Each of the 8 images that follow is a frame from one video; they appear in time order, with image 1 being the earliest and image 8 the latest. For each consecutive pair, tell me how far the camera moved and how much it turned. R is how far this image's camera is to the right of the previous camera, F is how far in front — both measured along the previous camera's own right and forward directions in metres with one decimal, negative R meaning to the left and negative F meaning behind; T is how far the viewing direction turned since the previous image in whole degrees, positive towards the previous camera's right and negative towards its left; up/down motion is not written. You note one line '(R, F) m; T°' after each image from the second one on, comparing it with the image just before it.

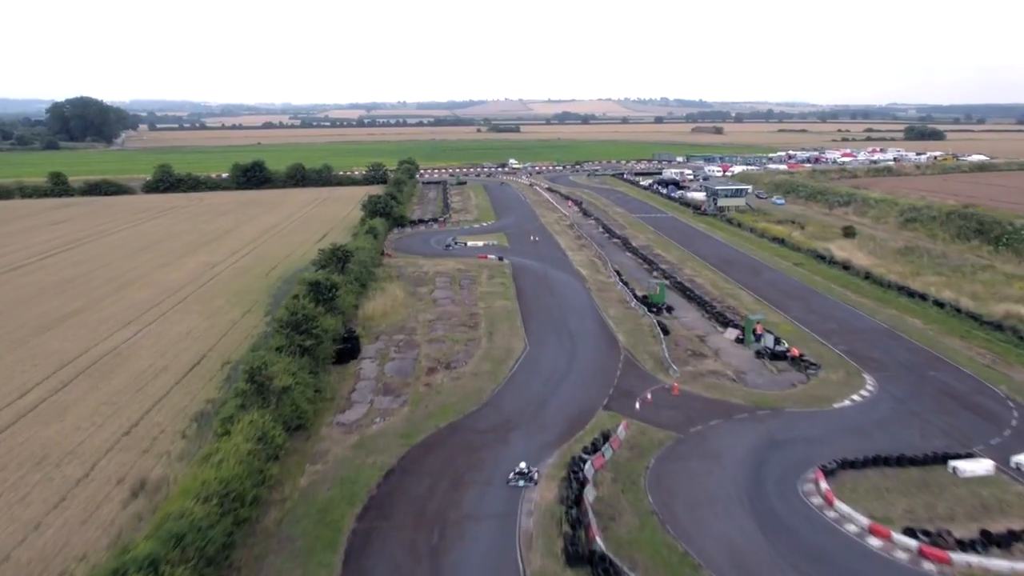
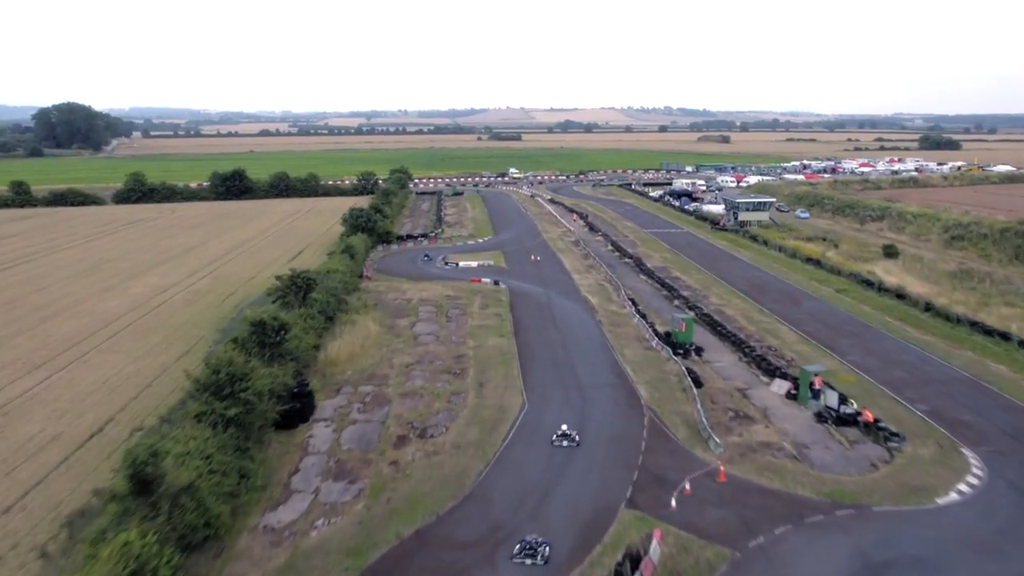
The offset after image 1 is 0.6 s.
(+0.2, +5.5) m; 0°
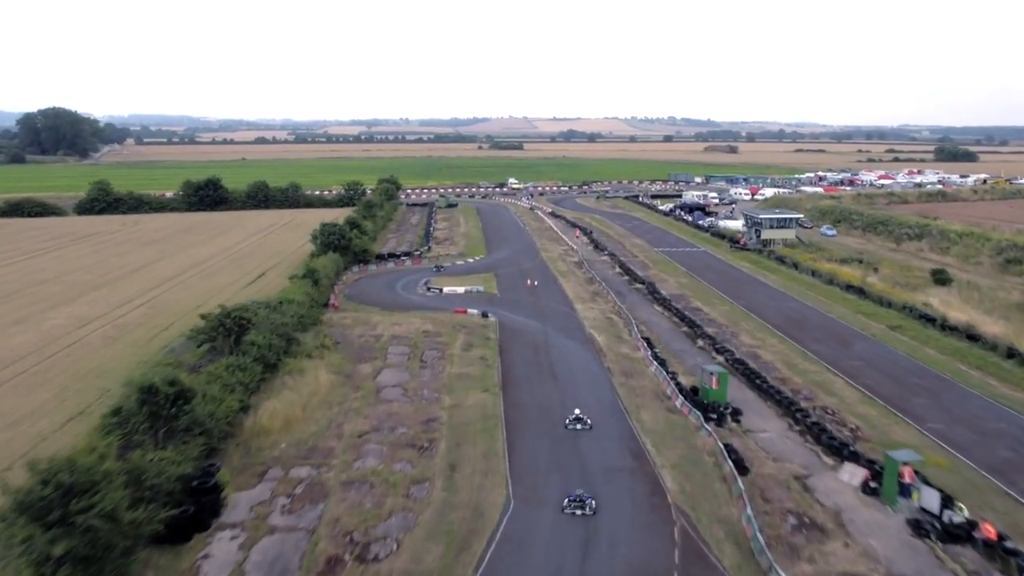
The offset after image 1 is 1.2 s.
(+0.4, +5.6) m; 0°
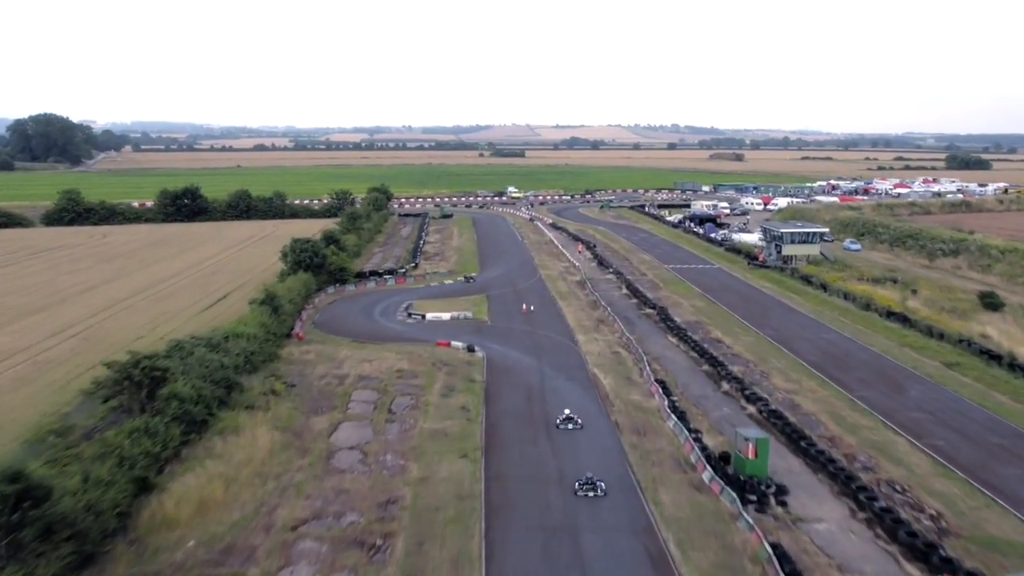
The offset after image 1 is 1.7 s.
(+0.4, +4.3) m; 0°
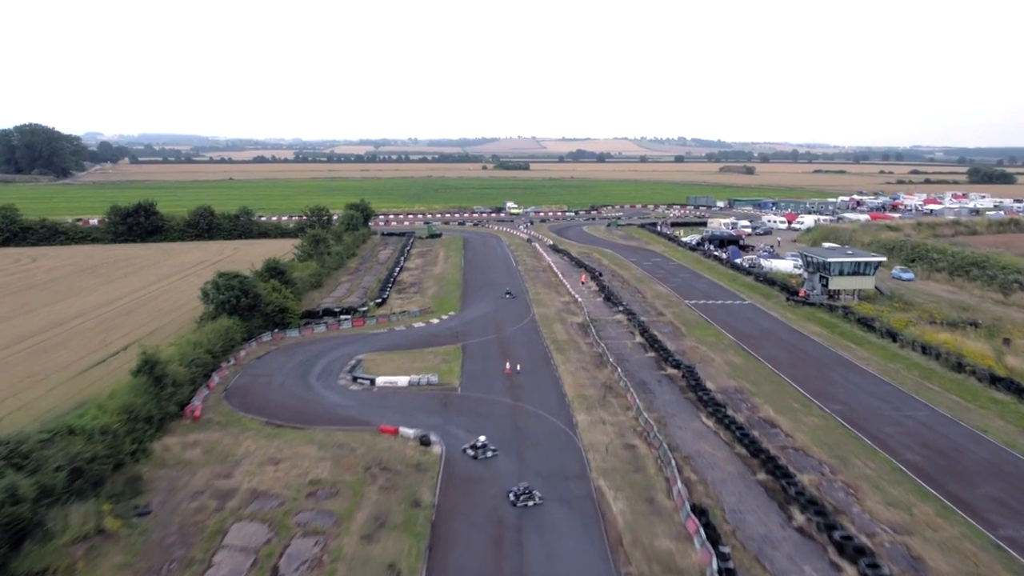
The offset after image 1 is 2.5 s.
(+0.7, +7.6) m; 0°
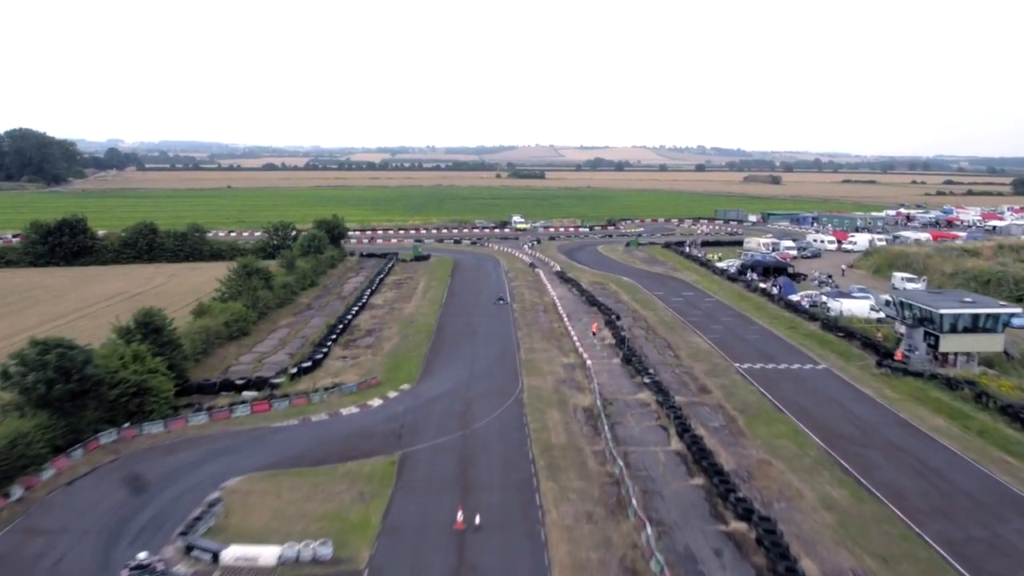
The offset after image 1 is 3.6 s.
(+1.0, +9.9) m; -1°
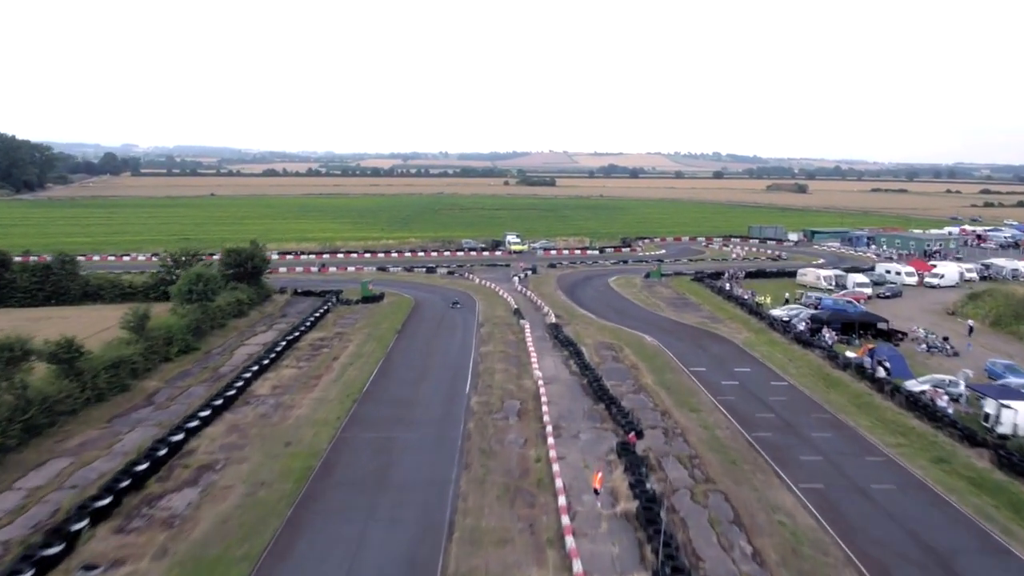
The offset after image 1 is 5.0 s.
(+1.4, +13.5) m; -1°
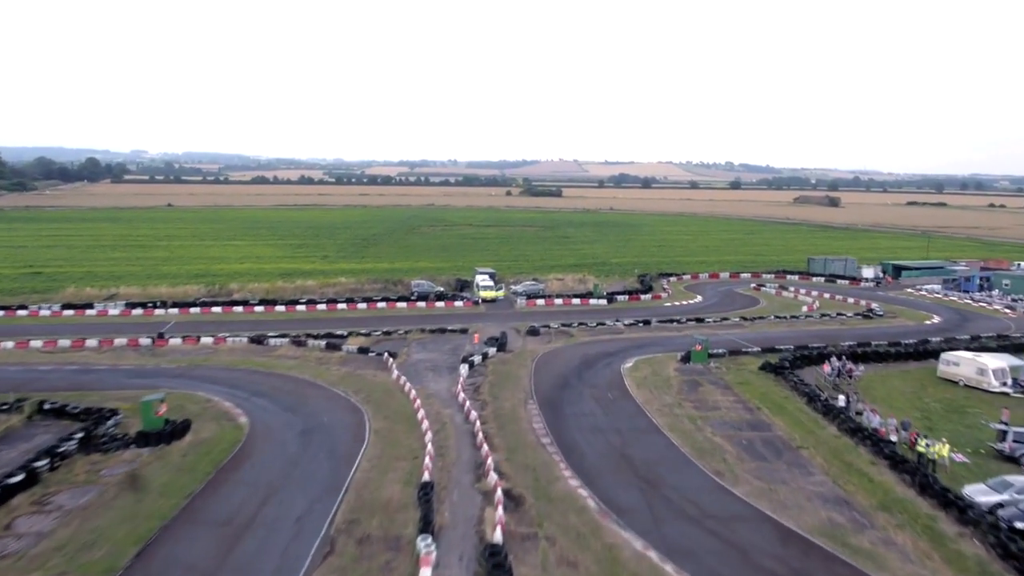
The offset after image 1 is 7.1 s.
(+2.0, +19.2) m; -1°
